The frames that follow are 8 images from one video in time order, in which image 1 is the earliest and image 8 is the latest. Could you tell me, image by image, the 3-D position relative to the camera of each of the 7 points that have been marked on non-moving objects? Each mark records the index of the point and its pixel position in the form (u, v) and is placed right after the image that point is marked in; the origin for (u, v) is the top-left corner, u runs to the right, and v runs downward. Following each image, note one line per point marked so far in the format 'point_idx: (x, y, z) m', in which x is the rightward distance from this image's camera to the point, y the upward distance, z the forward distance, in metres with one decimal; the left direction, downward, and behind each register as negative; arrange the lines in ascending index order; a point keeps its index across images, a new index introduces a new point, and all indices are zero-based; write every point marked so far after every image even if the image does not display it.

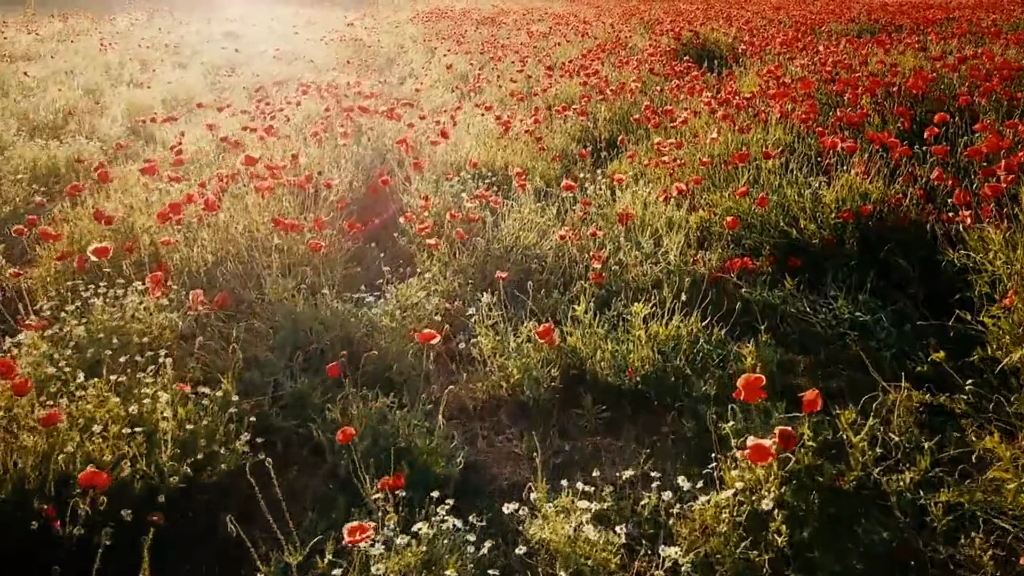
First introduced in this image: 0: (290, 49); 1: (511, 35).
0: (-3.4, +3.6, +13.4) m
1: (0.0, +4.4, +15.2) m
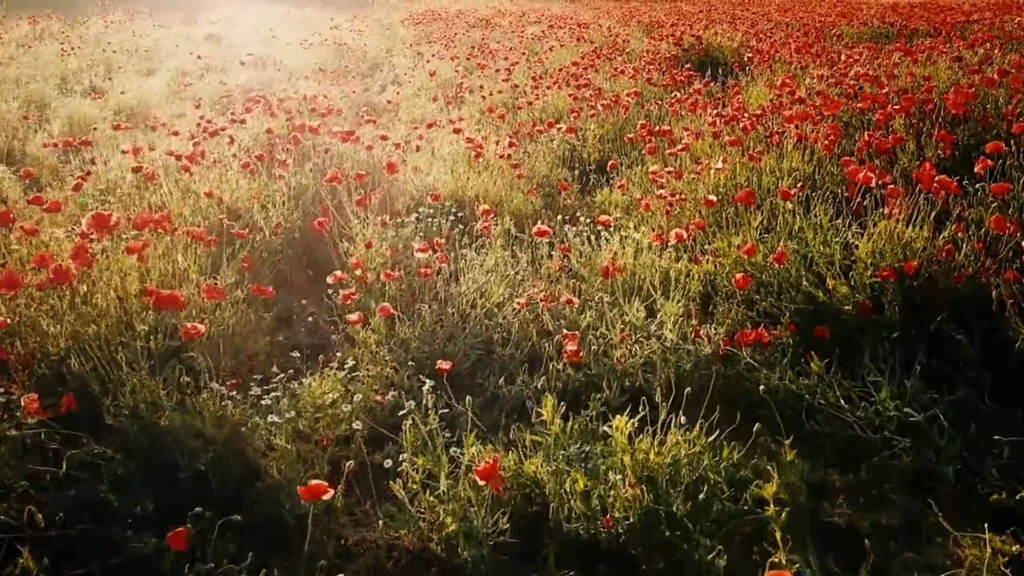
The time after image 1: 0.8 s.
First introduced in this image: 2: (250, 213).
0: (-3.5, +3.3, +12.6) m
1: (-0.1, +4.1, +14.5) m
2: (-1.1, +0.3, +3.7) m
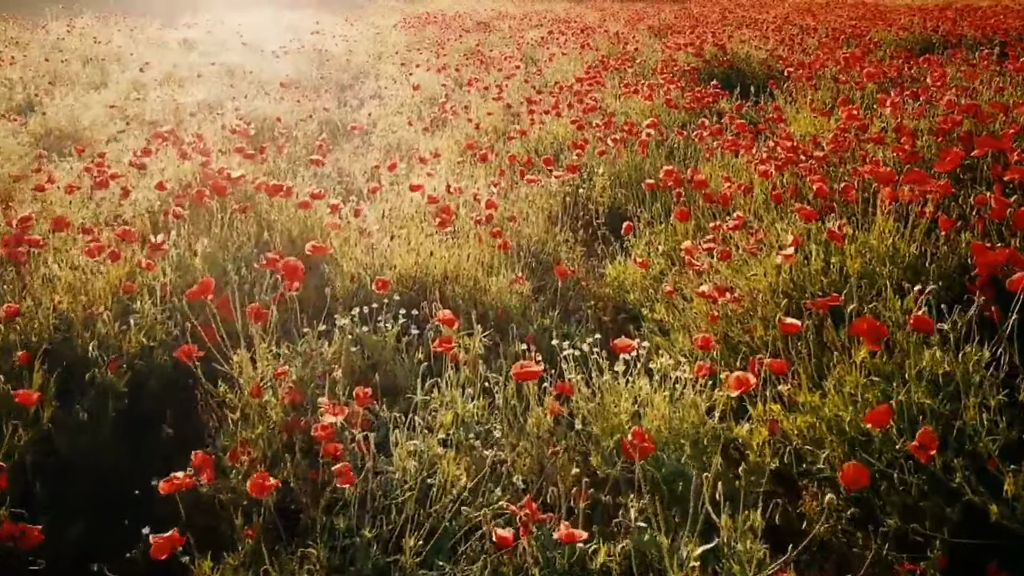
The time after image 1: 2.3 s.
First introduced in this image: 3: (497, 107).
0: (-3.5, +2.9, +11.4) m
1: (-0.1, +3.7, +13.3) m
2: (-1.2, -0.1, +2.4) m
3: (-0.1, +1.4, +7.0) m
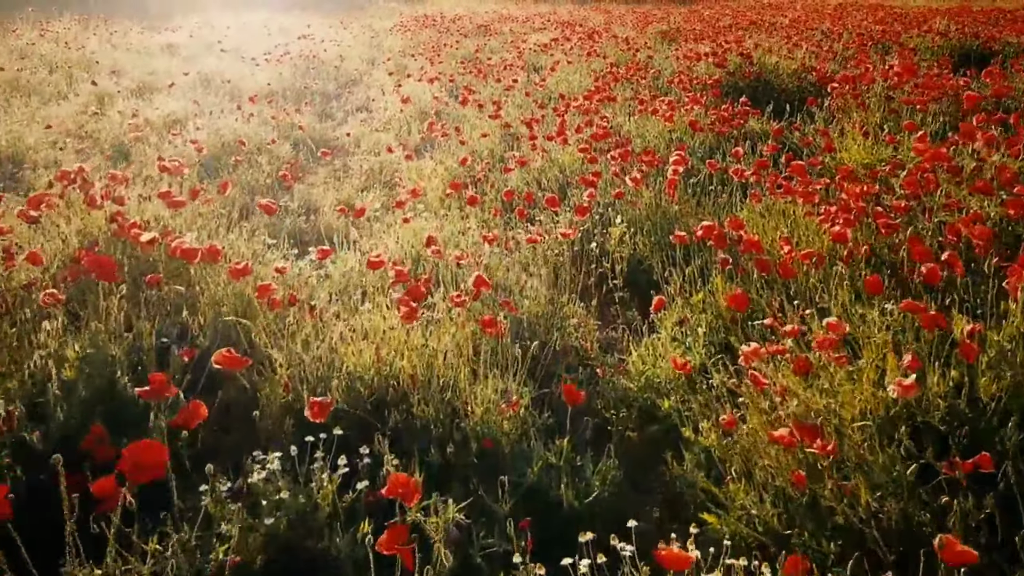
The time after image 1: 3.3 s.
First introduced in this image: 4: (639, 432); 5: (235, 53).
0: (-3.5, +2.6, +10.6) m
1: (-0.1, +3.3, +12.4) m
2: (-1.2, -0.4, +1.6) m
3: (-0.1, +1.1, +6.2) m
4: (+0.4, -0.4, +2.5) m
5: (-4.0, +3.4, +12.8) m
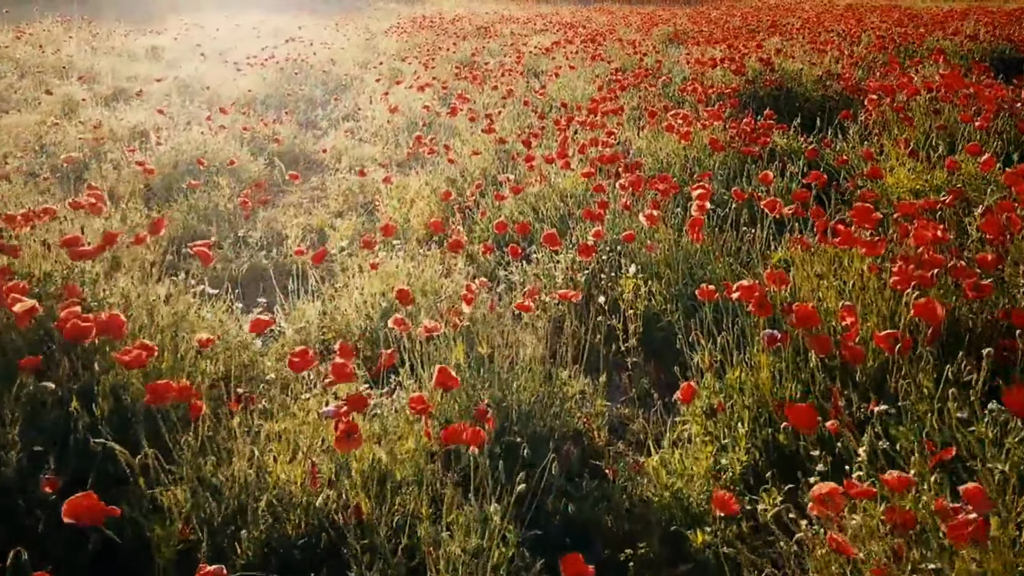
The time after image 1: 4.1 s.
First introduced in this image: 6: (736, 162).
0: (-3.5, +2.4, +9.9) m
1: (-0.1, +3.1, +11.8) m
2: (-1.2, -0.6, +0.9) m
3: (-0.2, +0.9, +5.5) m
4: (+0.3, -0.6, +1.9) m
5: (-4.0, +3.2, +12.1) m
6: (+1.2, +0.7, +4.6) m
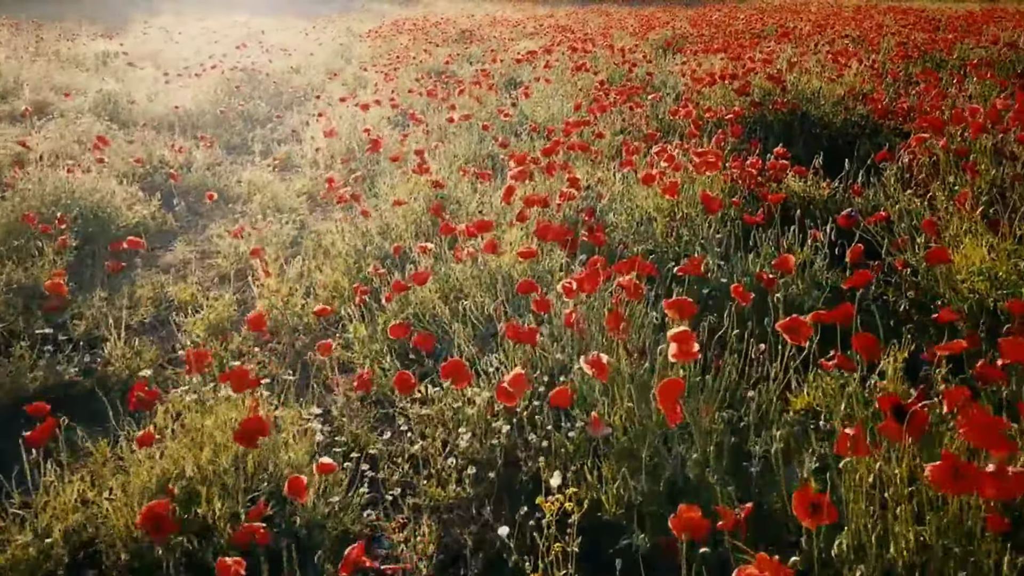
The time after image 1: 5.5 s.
0: (-3.8, +2.0, +8.7) m
1: (-0.4, +2.7, +10.6) m
2: (-1.6, -1.0, -0.3) m
3: (-0.5, +0.5, +4.3) m
4: (0.0, -1.0, +0.6) m
5: (-4.3, +2.8, +10.9) m
6: (+0.9, +0.2, +3.3) m
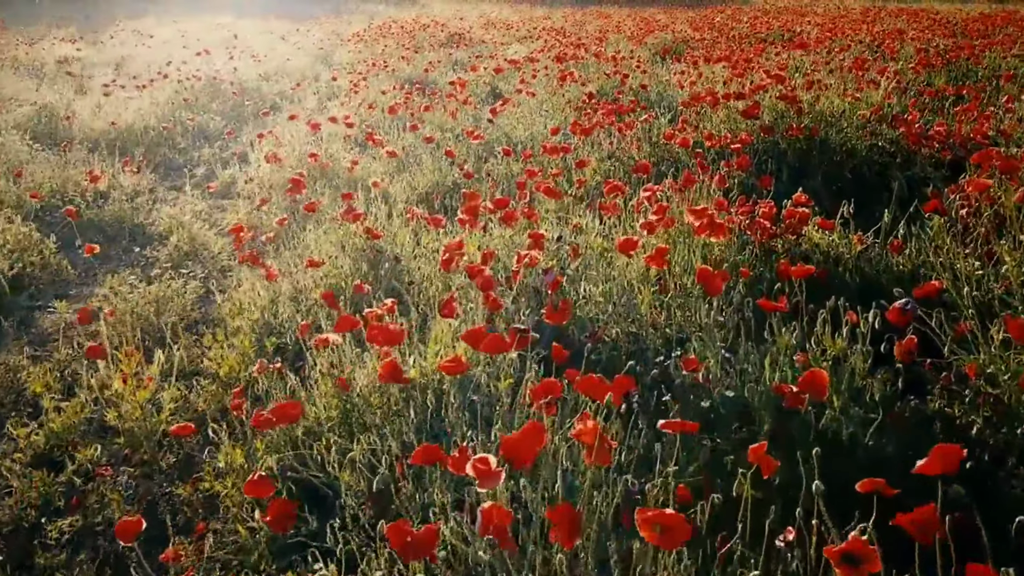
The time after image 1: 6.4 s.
0: (-4.0, +1.7, +7.9) m
1: (-0.6, +2.4, +9.7) m
2: (-1.8, -1.3, -1.1) m
3: (-0.6, +0.2, +3.4) m
4: (-0.2, -1.3, -0.2) m
5: (-4.5, +2.5, +10.1) m
6: (+0.7, -0.1, +2.5) m
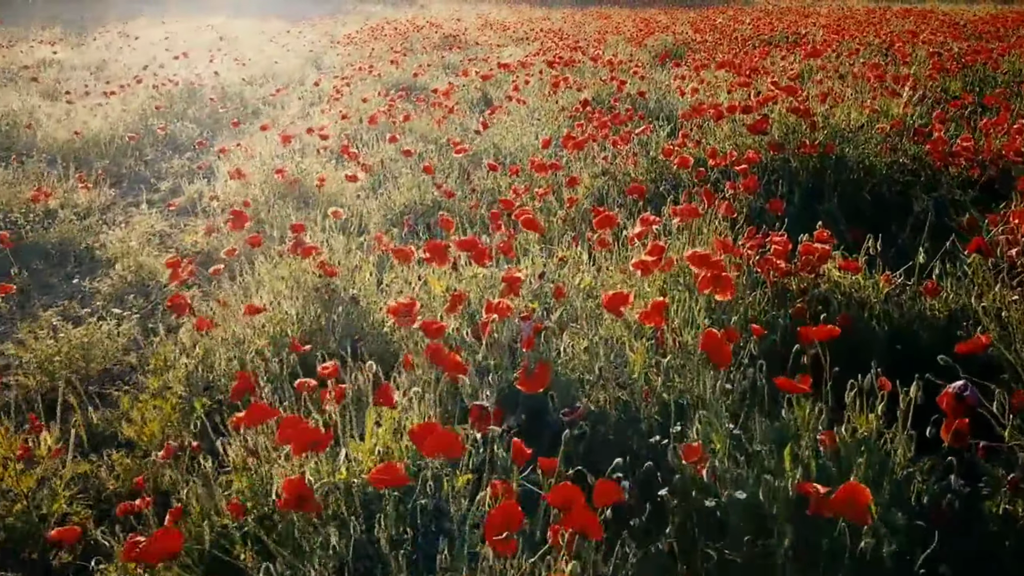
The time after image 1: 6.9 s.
0: (-4.1, +1.5, +7.5) m
1: (-0.7, +2.2, +9.3) m
2: (-1.8, -1.5, -1.6) m
3: (-0.7, 0.0, +3.0) m
4: (-0.3, -1.5, -0.7) m
5: (-4.6, +2.3, +9.6) m
6: (+0.6, -0.2, +2.1) m
